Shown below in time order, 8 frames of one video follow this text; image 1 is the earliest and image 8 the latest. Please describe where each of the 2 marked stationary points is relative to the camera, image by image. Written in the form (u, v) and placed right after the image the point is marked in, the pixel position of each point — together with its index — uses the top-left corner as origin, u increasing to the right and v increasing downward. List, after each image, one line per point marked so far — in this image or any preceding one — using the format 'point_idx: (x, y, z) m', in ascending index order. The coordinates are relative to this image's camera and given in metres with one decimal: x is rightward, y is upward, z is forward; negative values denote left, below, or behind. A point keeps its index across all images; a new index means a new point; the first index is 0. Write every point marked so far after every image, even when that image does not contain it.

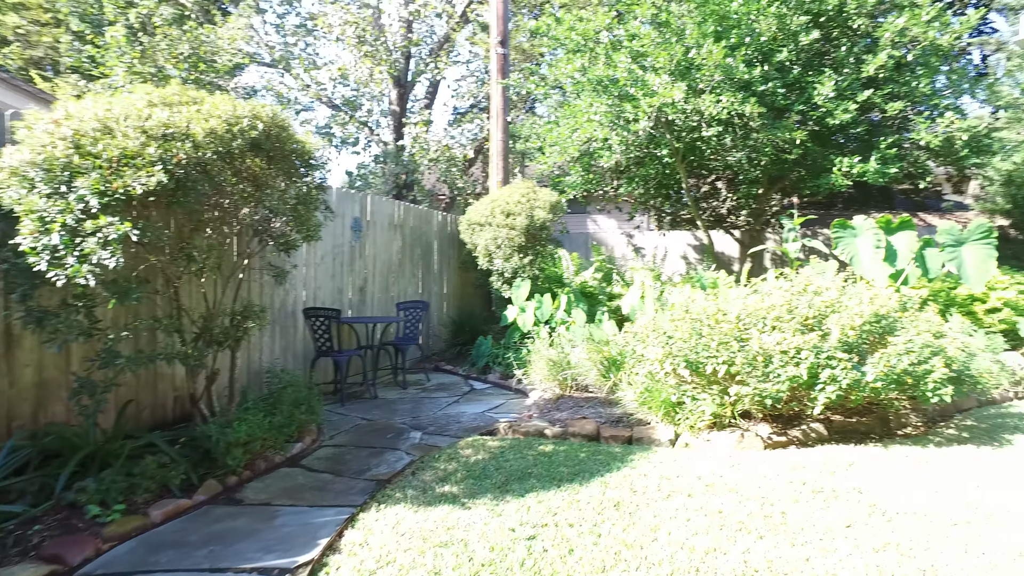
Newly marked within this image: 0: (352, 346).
0: (-1.4, -0.5, +5.9) m
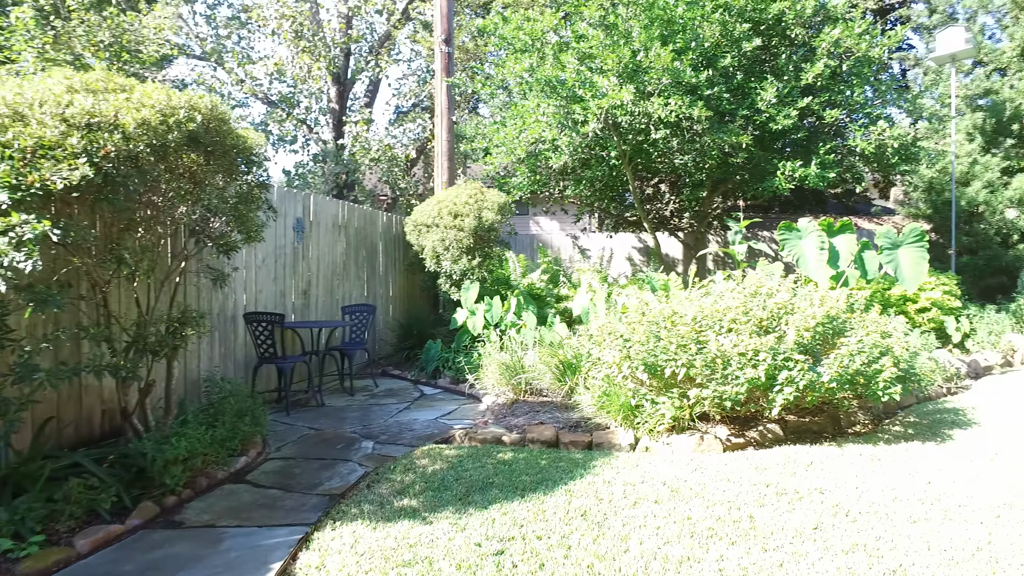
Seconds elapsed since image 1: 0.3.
0: (-1.9, -0.6, +5.6) m
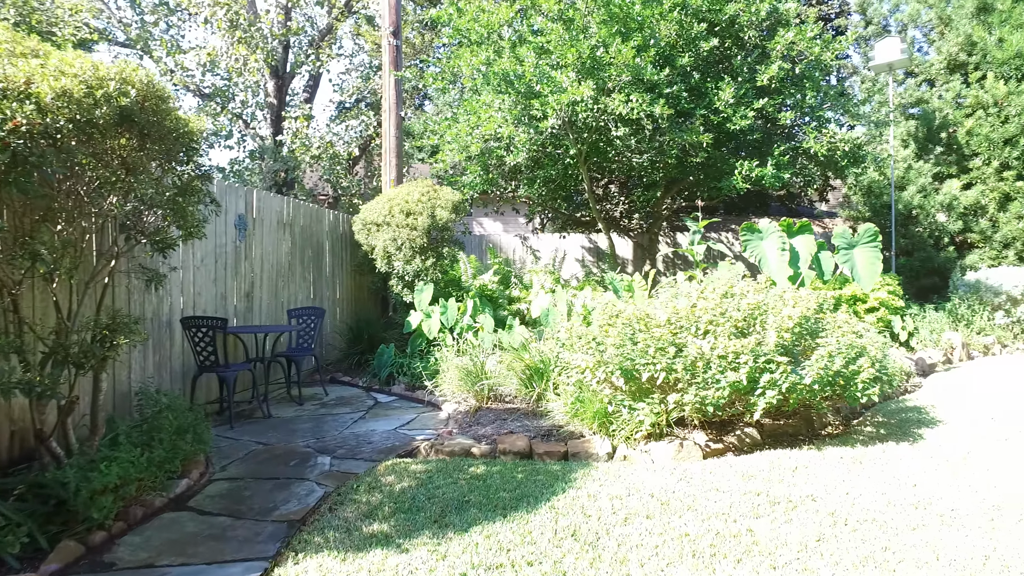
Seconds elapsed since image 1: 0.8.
0: (-2.2, -0.6, +5.2) m
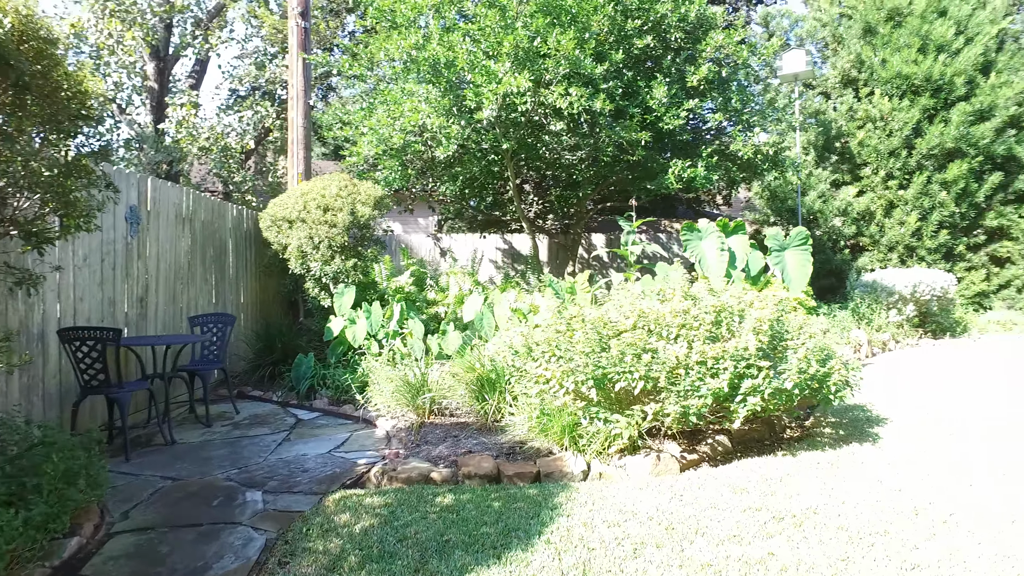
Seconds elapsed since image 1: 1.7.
0: (-2.6, -0.6, +4.4) m
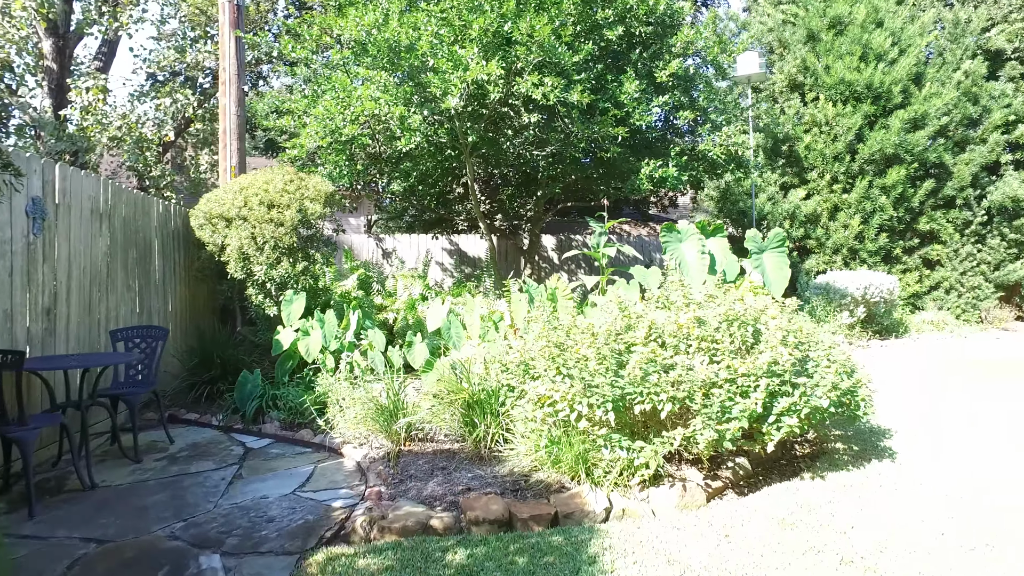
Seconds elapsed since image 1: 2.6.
0: (-2.6, -0.7, +3.6) m
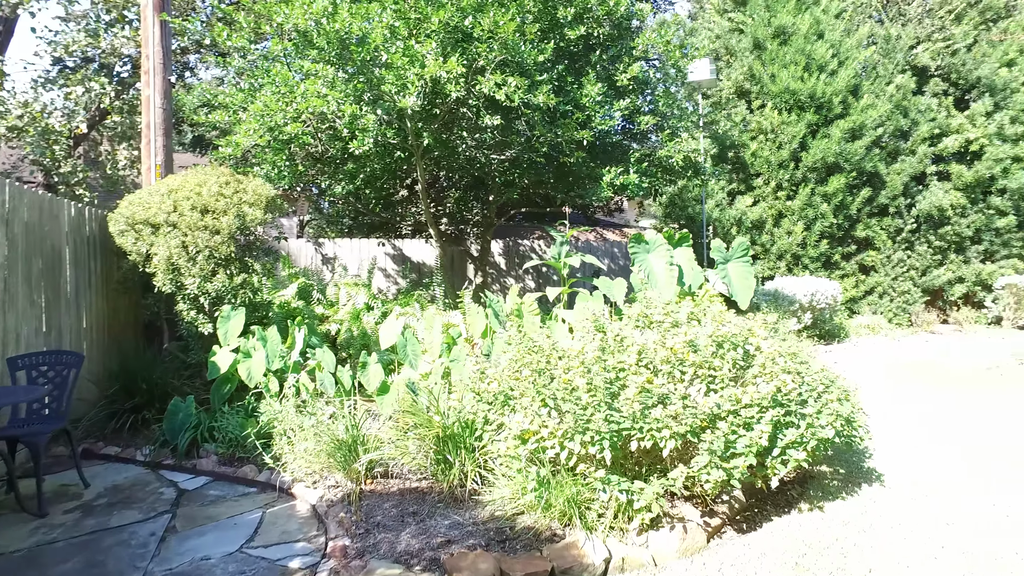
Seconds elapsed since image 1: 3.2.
0: (-2.7, -0.8, +3.0) m
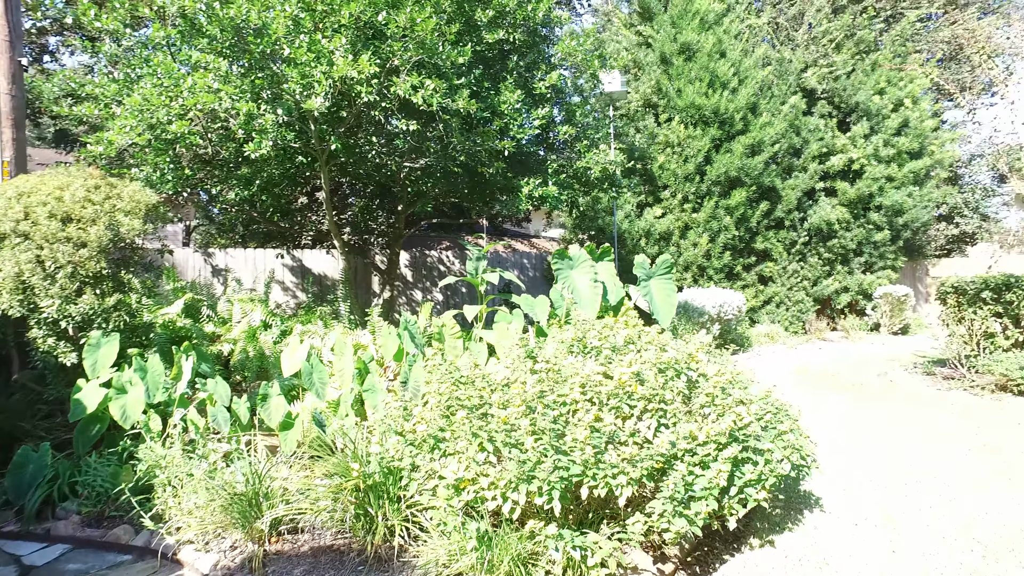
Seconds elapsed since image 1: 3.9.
0: (-3.0, -0.9, +2.2) m
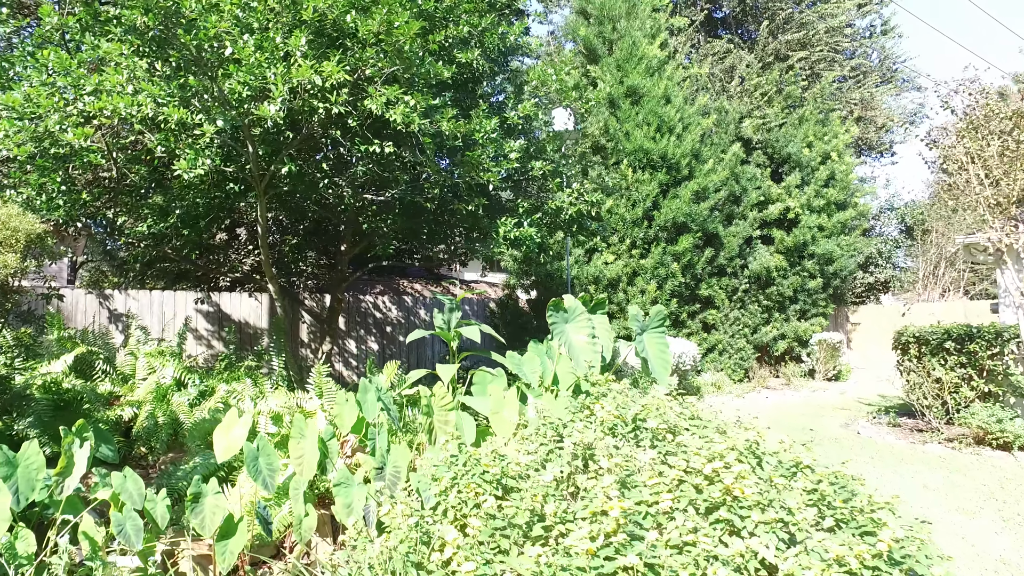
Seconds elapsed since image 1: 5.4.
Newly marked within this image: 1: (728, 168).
0: (-2.7, -1.0, +1.0) m
1: (+4.1, +2.3, +12.3) m
